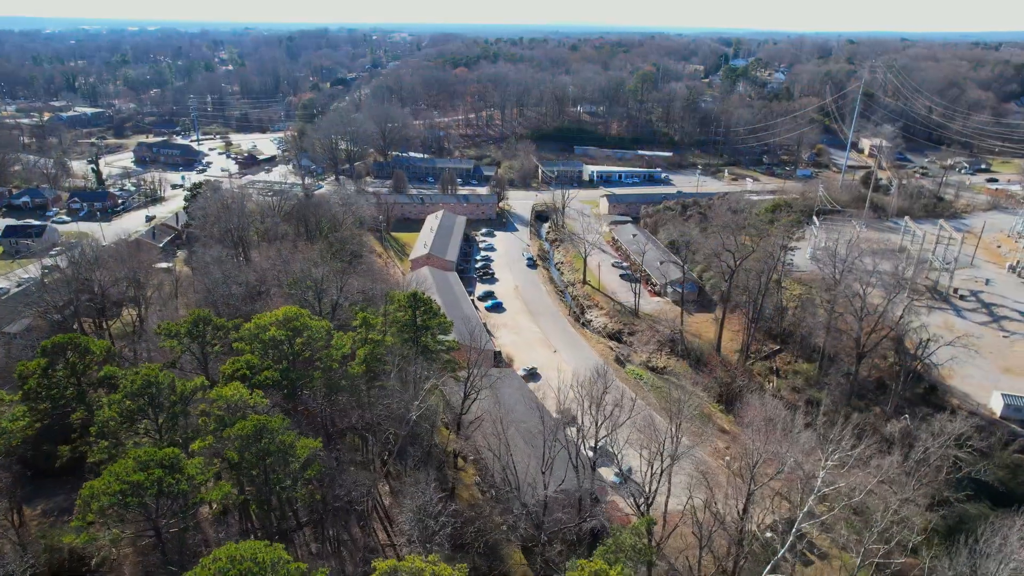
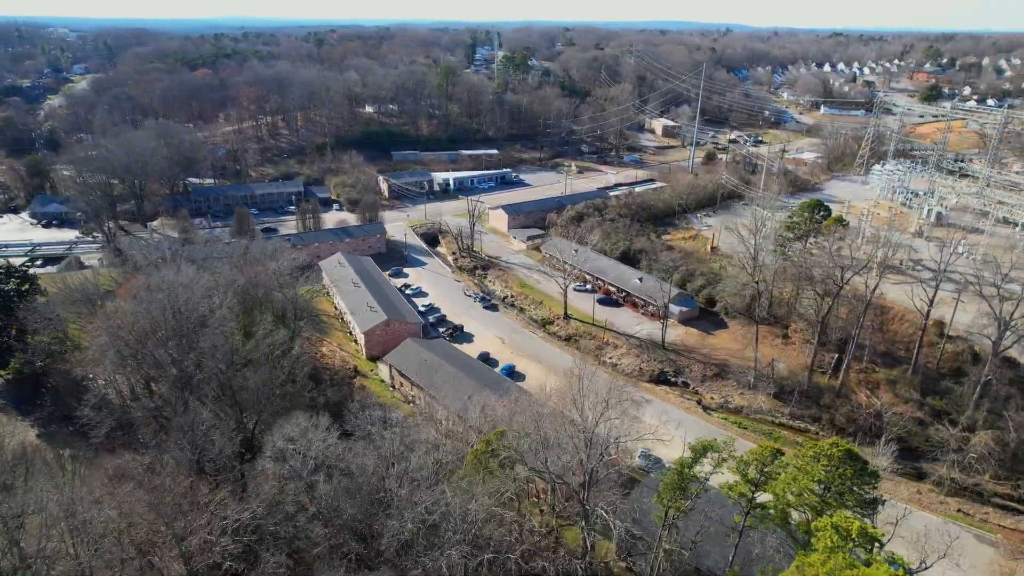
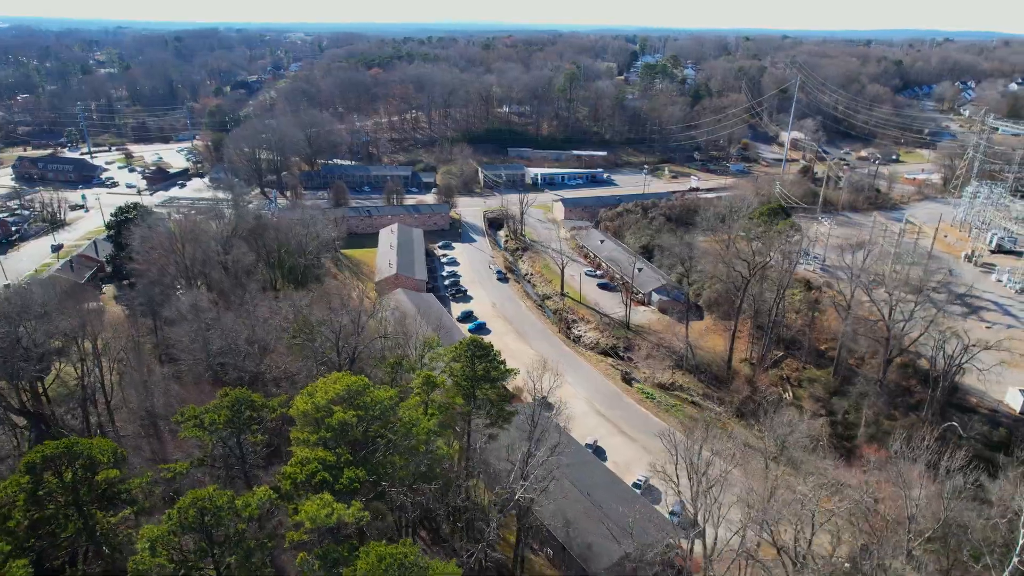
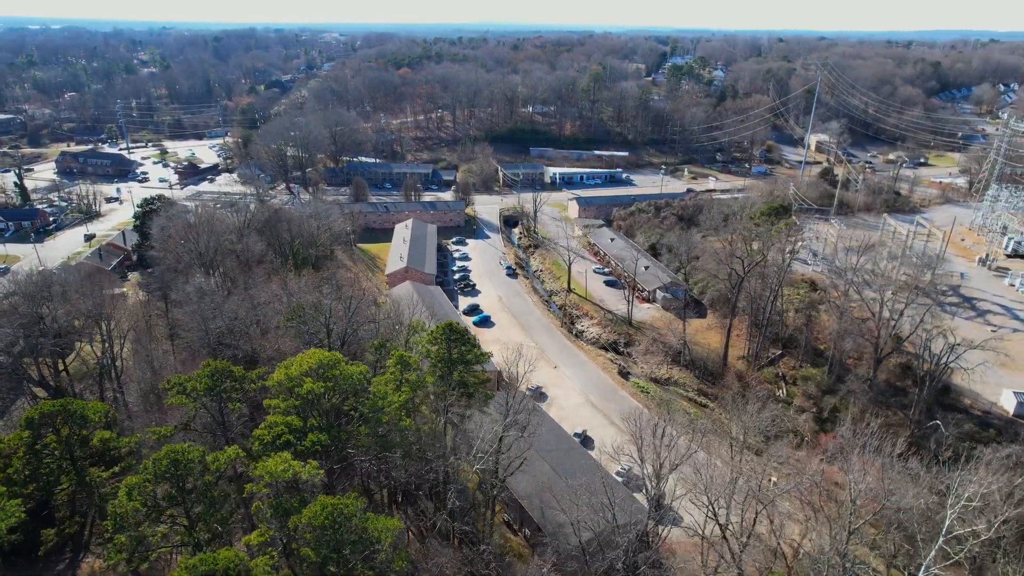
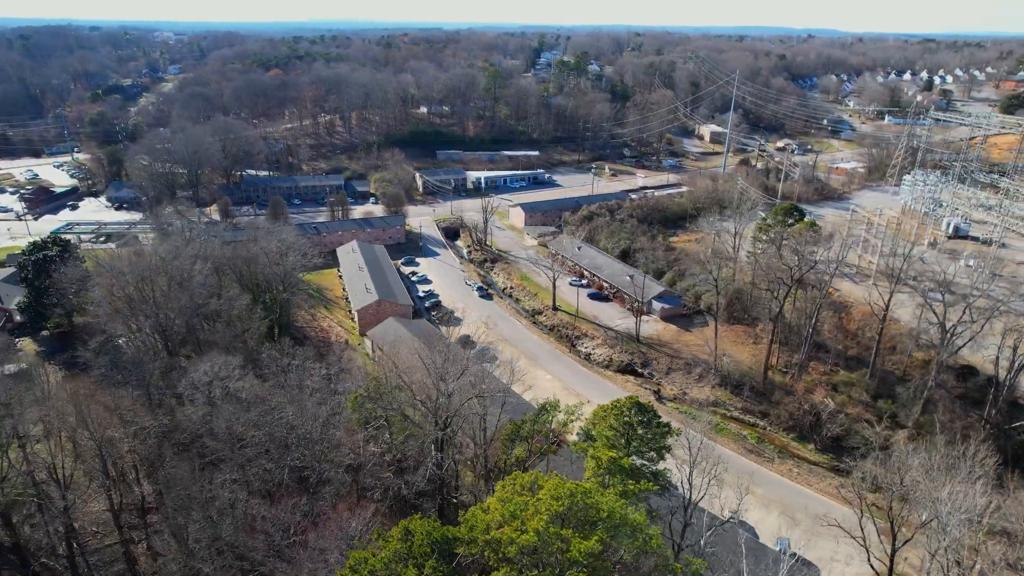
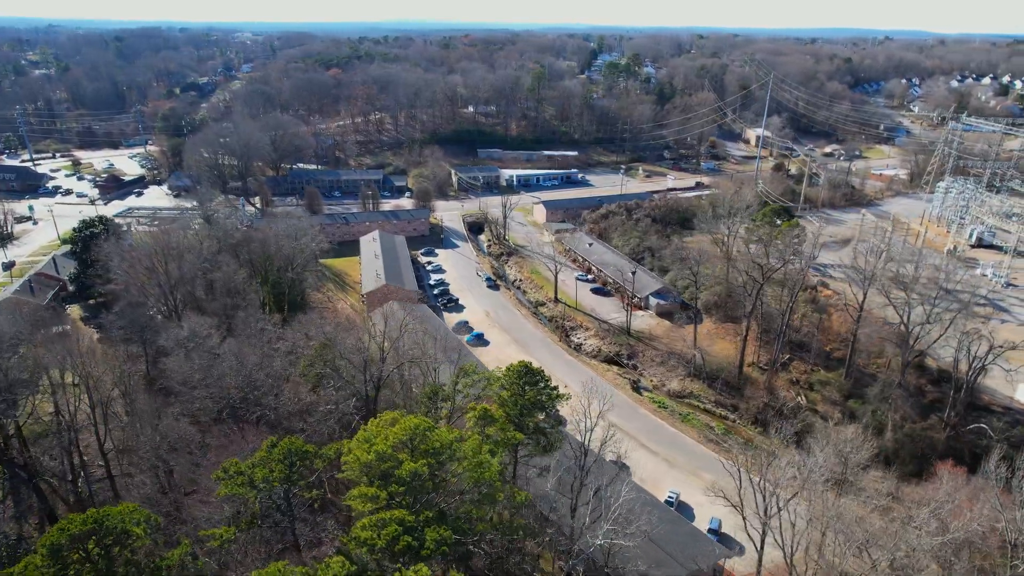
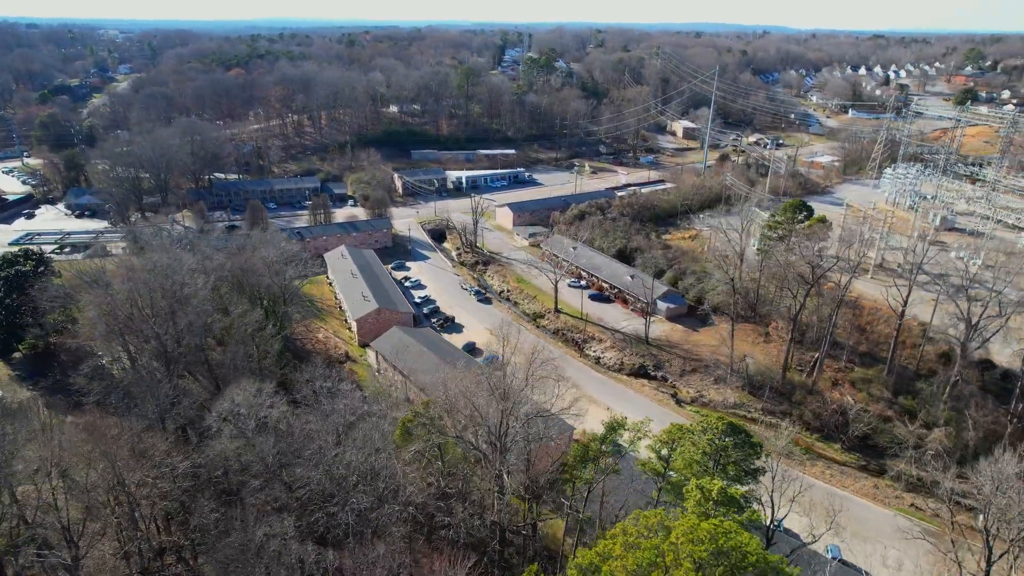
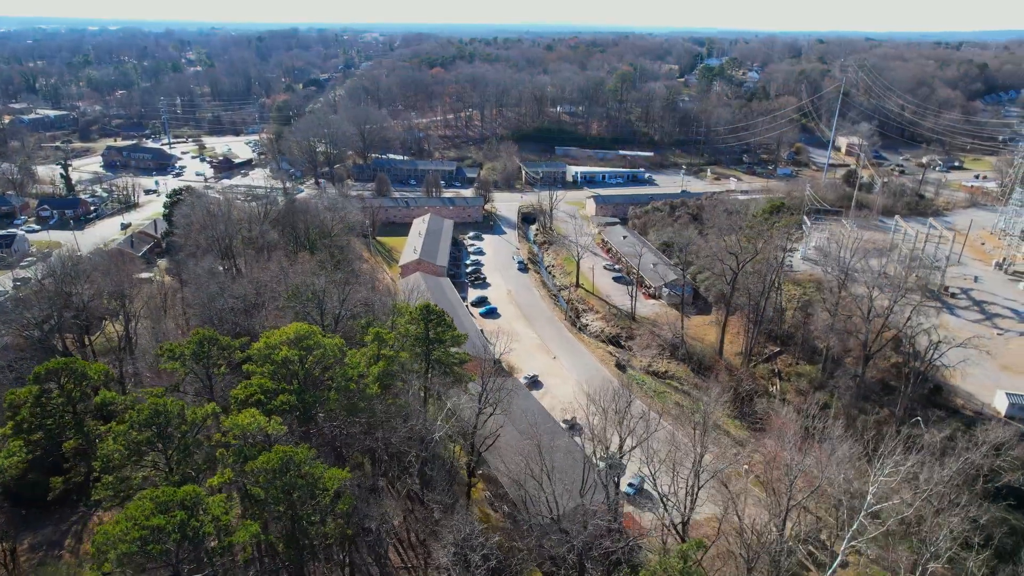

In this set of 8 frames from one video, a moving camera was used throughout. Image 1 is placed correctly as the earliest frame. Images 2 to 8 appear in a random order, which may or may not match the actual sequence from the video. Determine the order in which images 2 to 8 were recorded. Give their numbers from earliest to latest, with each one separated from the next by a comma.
8, 4, 3, 6, 5, 7, 2
